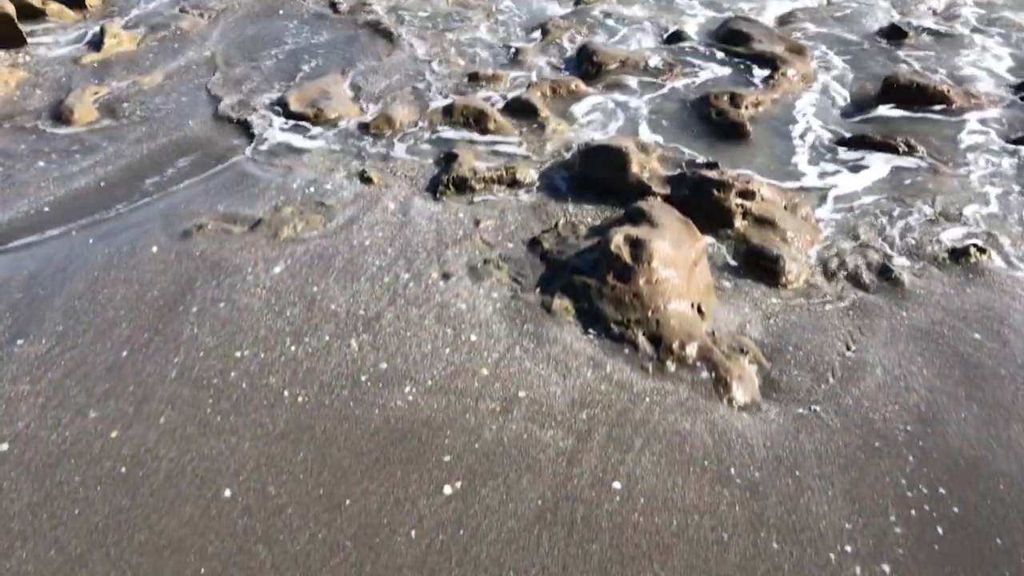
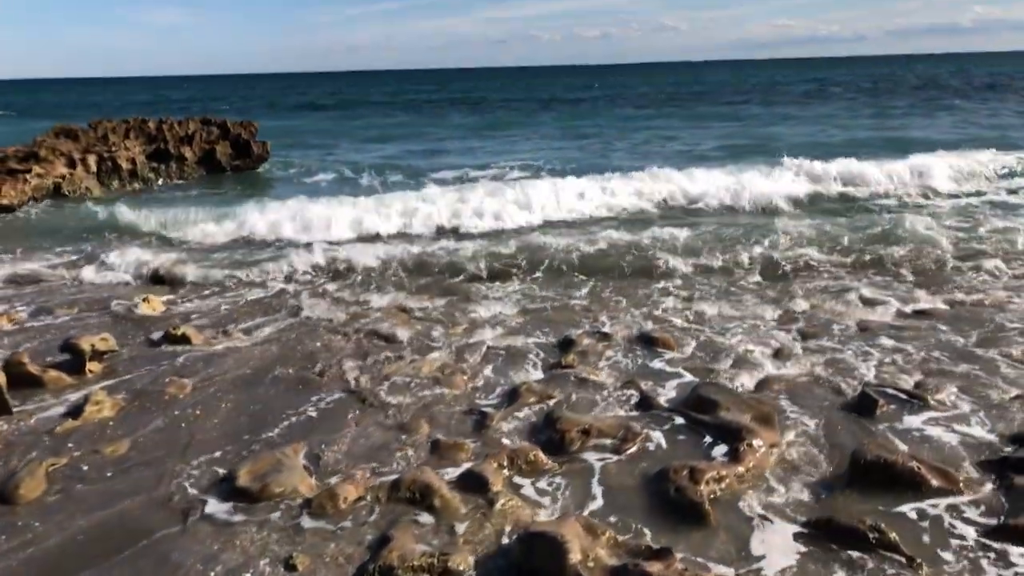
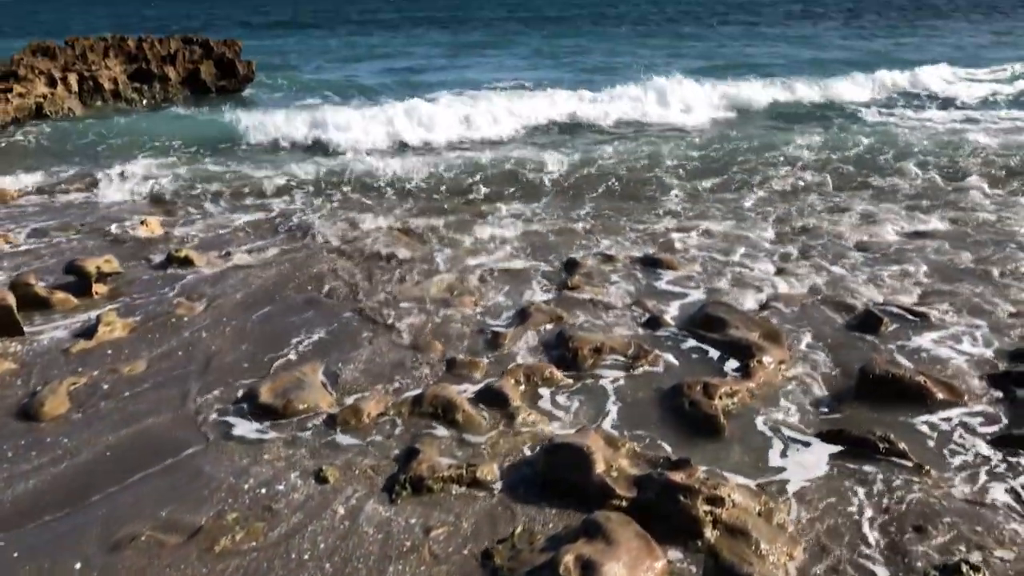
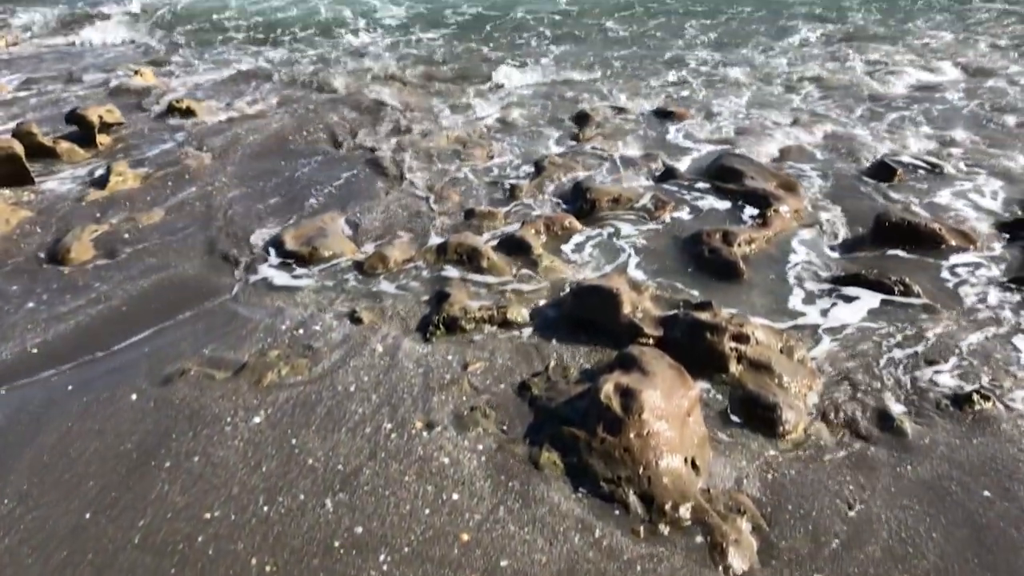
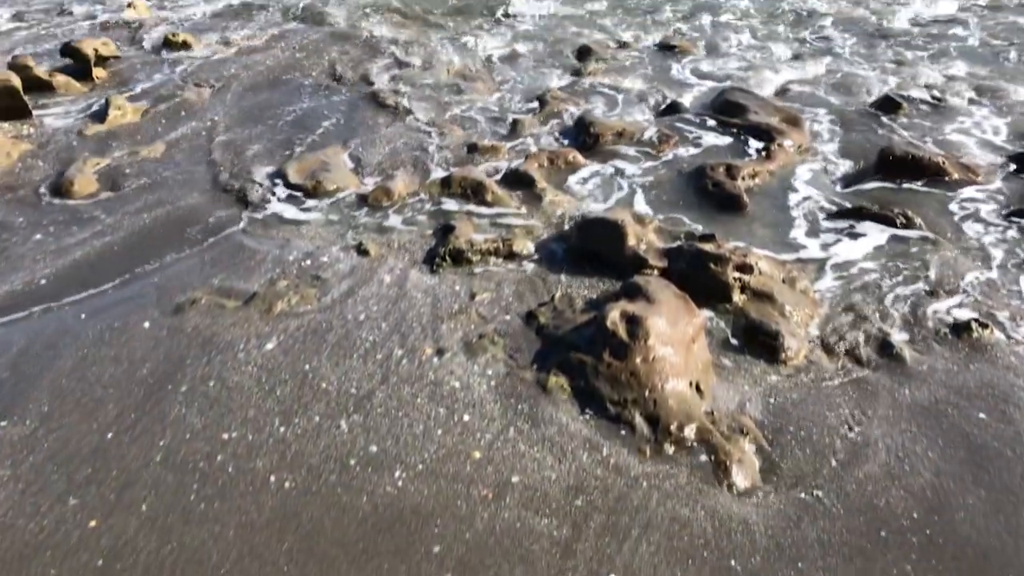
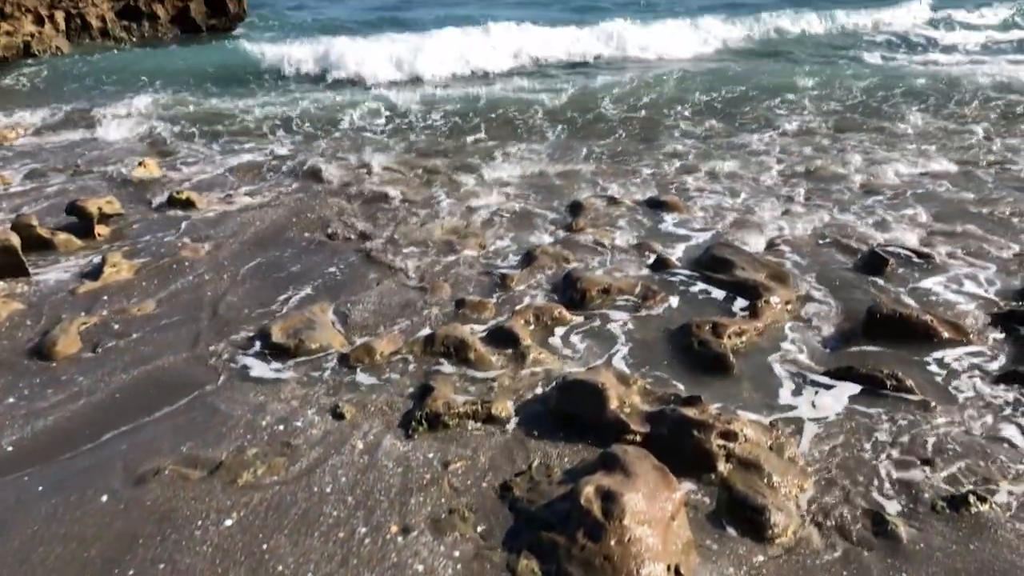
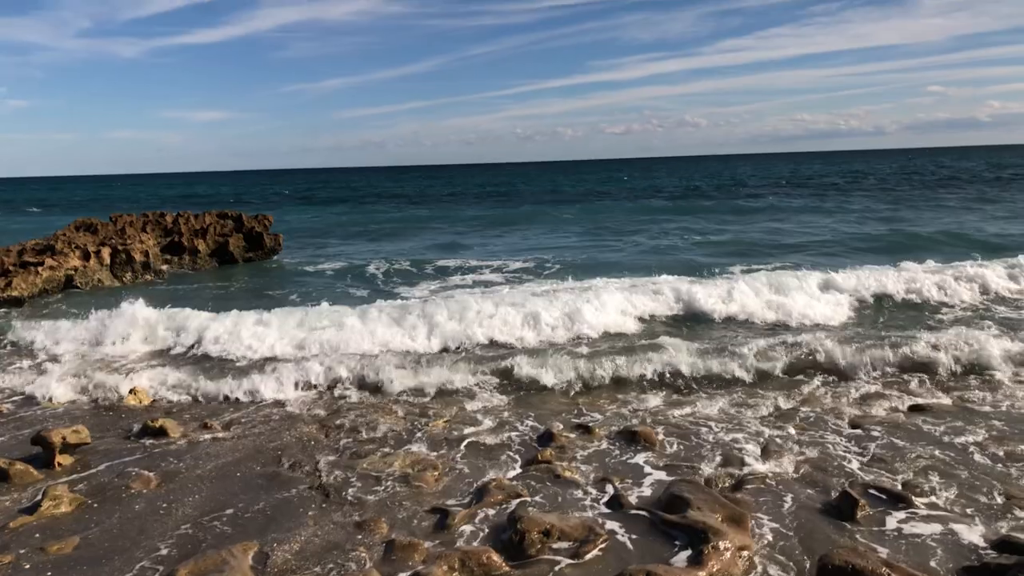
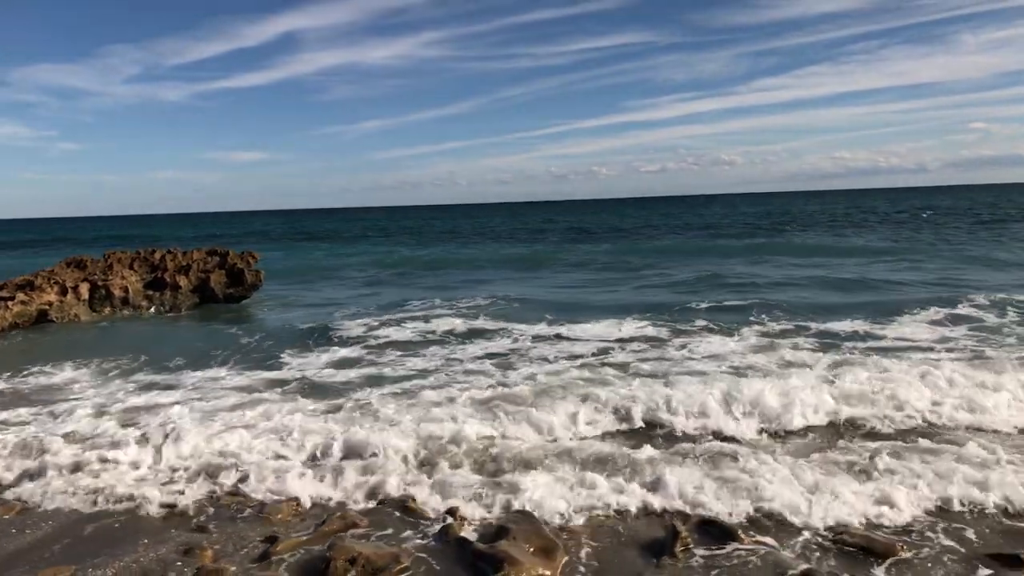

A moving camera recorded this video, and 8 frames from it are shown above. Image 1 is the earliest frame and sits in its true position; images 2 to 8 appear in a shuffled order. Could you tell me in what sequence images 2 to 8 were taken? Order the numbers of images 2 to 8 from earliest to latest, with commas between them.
5, 4, 6, 3, 2, 7, 8
